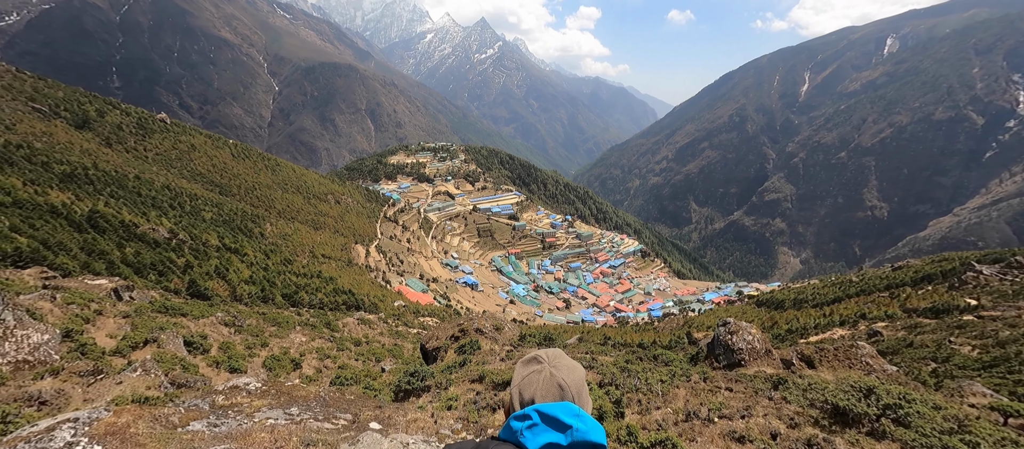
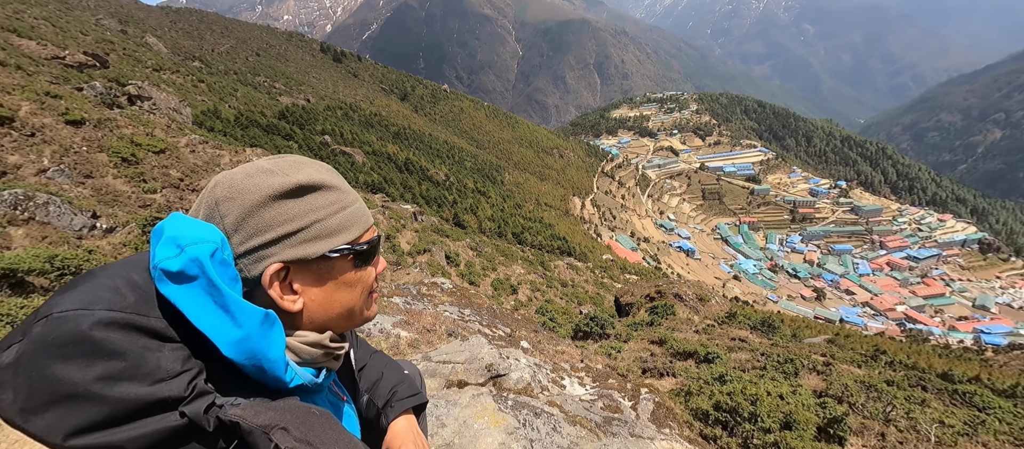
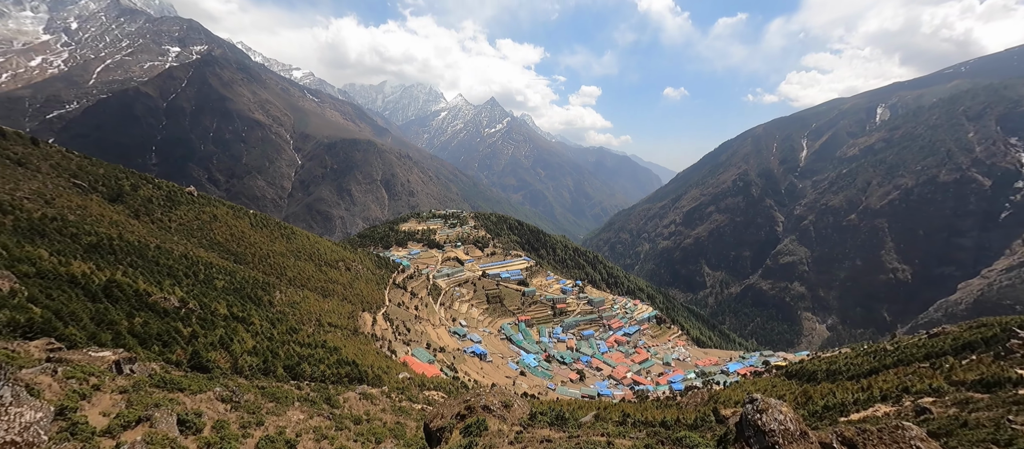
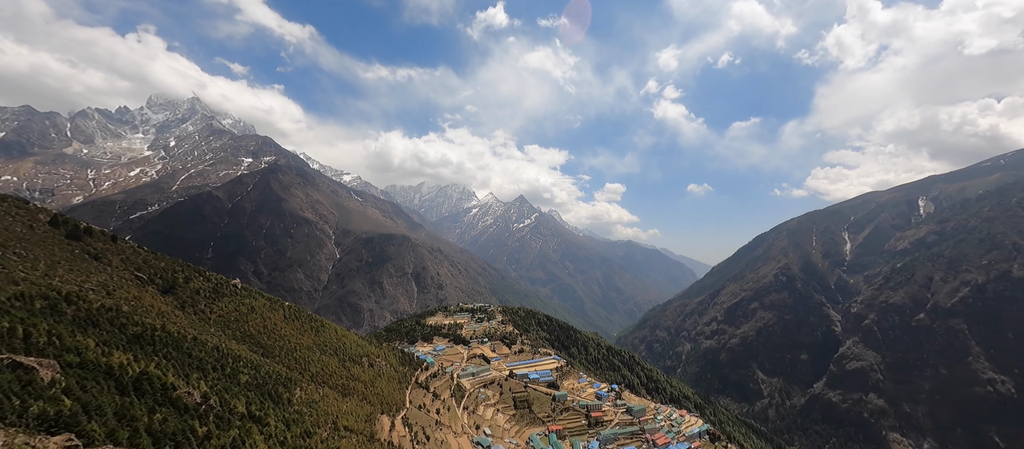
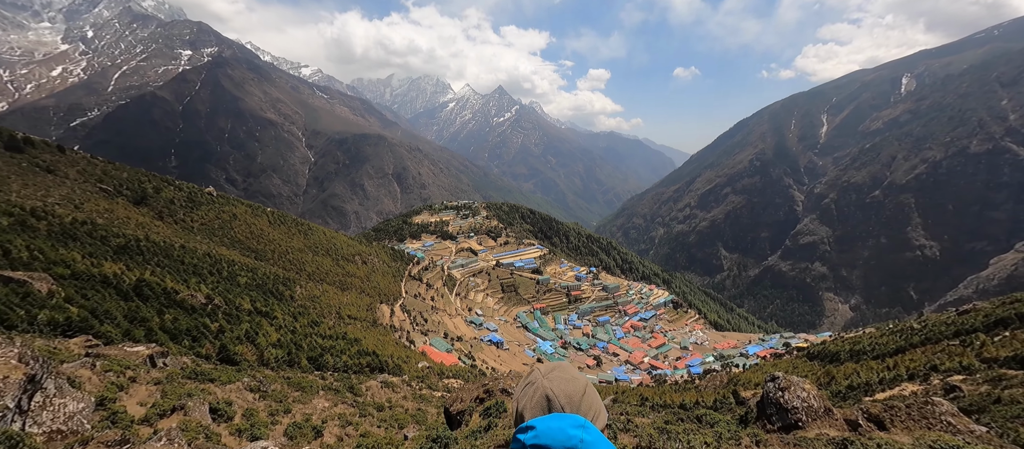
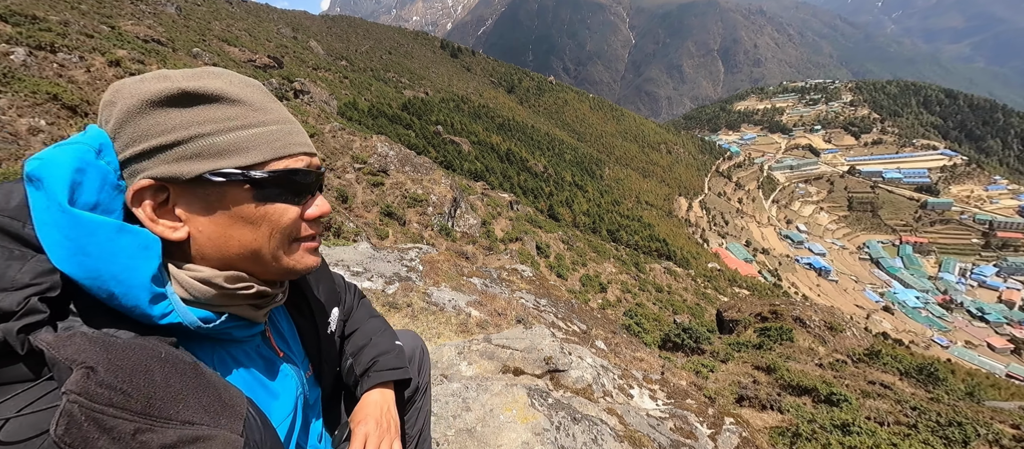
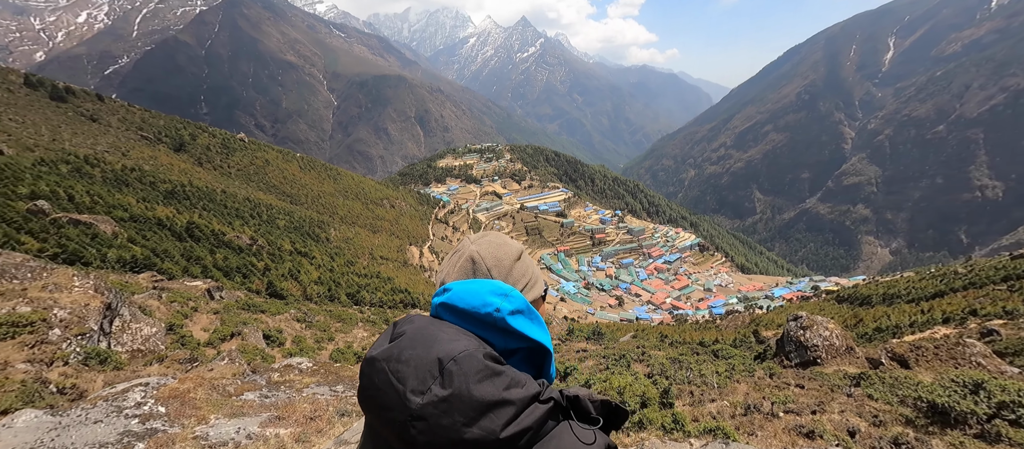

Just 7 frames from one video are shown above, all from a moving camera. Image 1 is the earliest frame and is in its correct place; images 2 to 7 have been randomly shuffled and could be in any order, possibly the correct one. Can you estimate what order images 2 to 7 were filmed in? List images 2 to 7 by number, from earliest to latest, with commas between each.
3, 4, 5, 7, 2, 6
